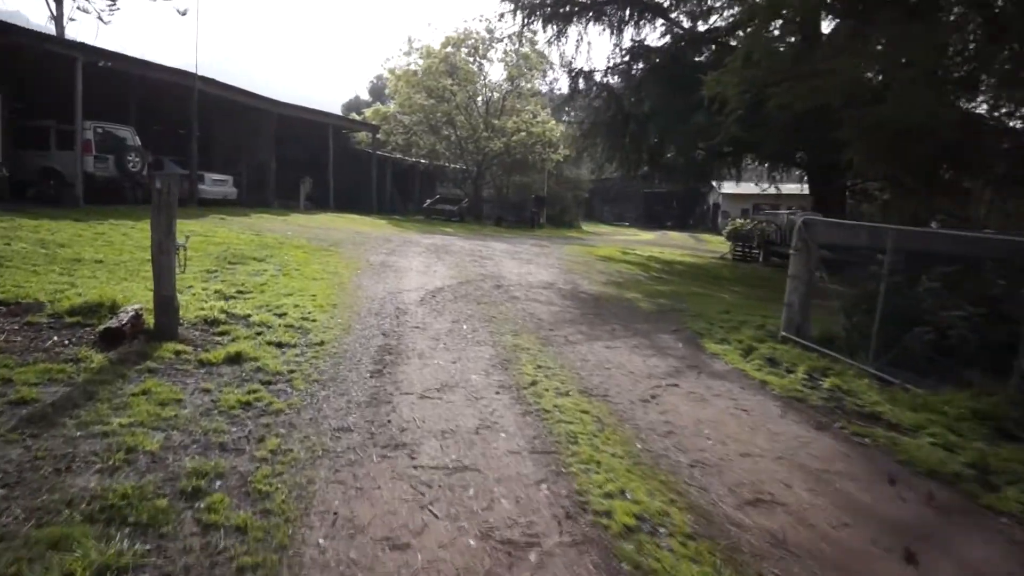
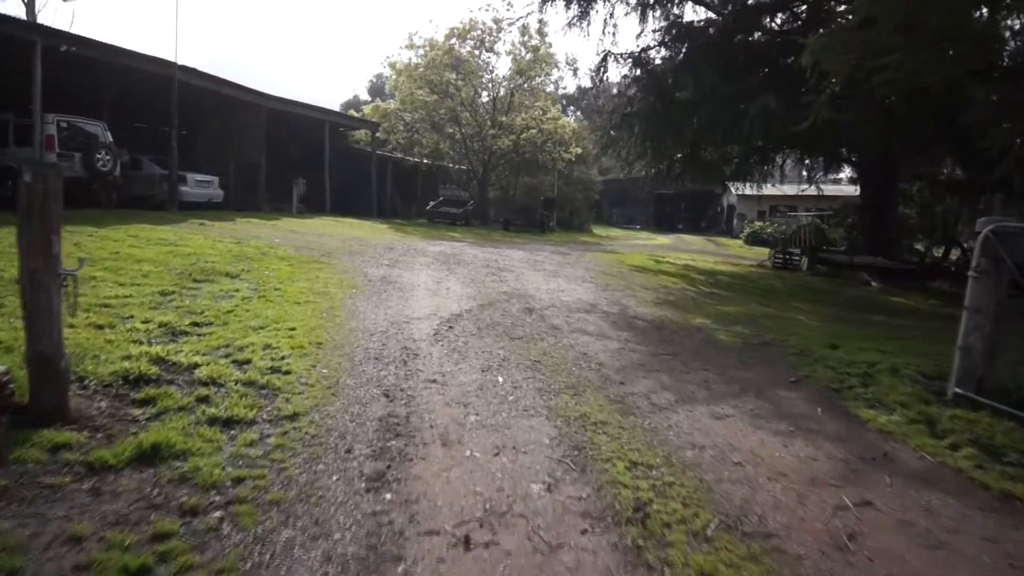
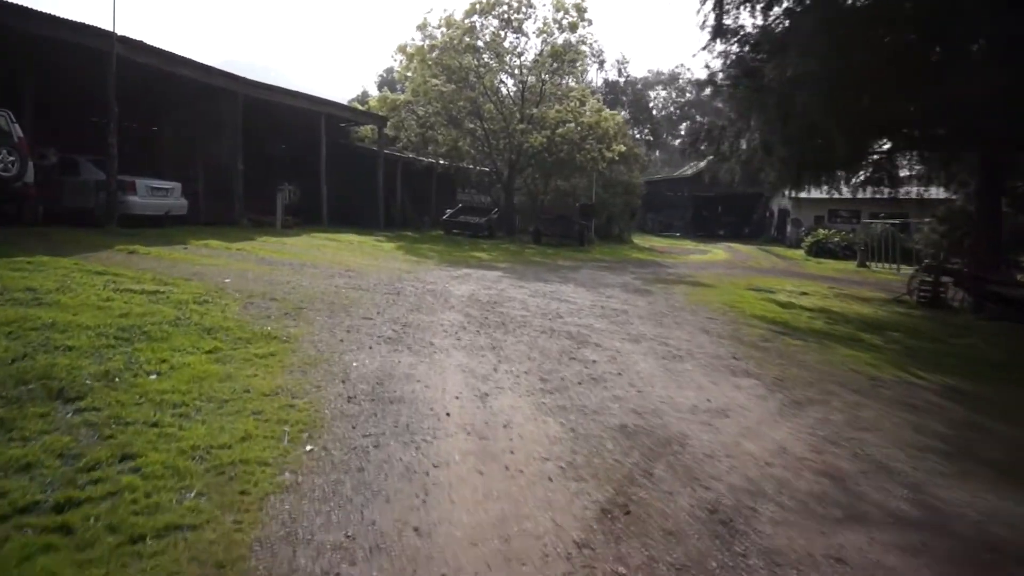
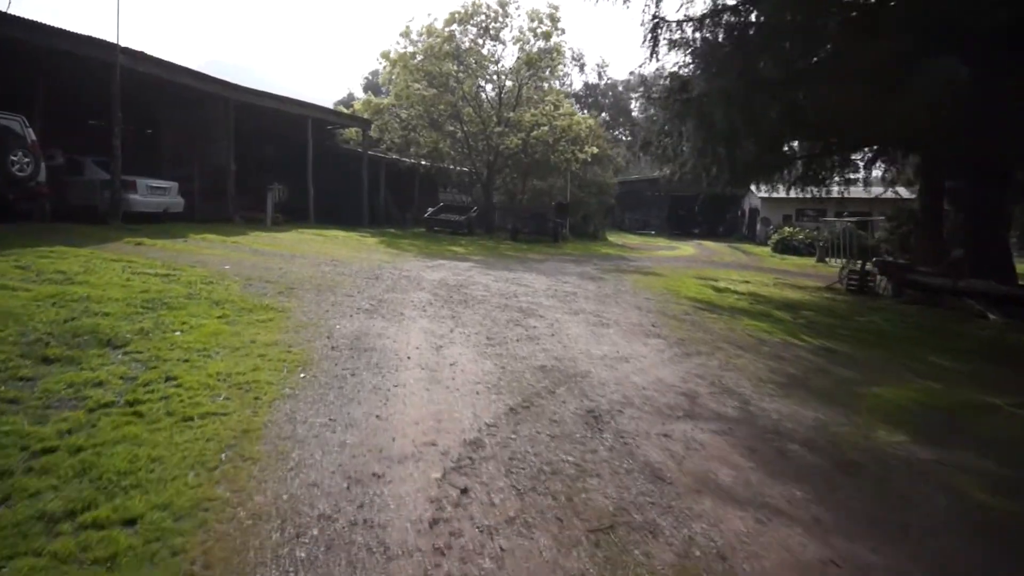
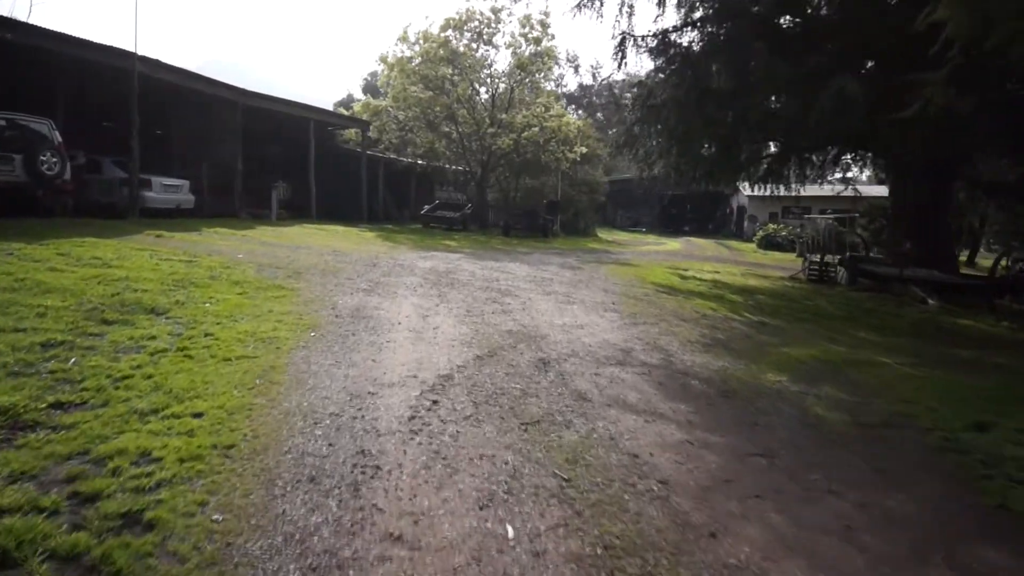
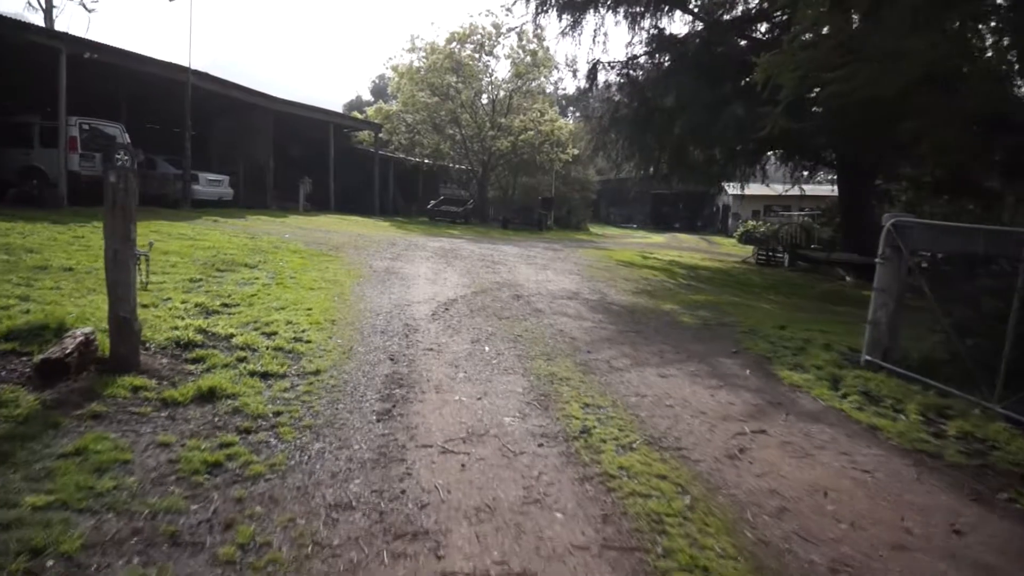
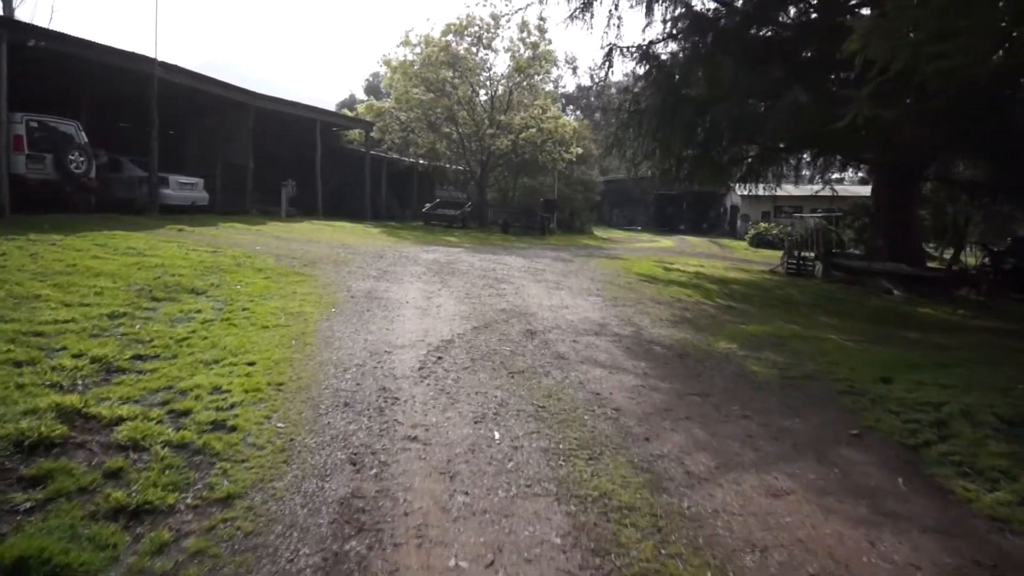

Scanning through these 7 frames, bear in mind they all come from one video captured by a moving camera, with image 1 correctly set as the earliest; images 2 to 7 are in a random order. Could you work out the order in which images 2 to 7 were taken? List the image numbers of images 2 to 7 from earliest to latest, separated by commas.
6, 2, 7, 5, 4, 3
